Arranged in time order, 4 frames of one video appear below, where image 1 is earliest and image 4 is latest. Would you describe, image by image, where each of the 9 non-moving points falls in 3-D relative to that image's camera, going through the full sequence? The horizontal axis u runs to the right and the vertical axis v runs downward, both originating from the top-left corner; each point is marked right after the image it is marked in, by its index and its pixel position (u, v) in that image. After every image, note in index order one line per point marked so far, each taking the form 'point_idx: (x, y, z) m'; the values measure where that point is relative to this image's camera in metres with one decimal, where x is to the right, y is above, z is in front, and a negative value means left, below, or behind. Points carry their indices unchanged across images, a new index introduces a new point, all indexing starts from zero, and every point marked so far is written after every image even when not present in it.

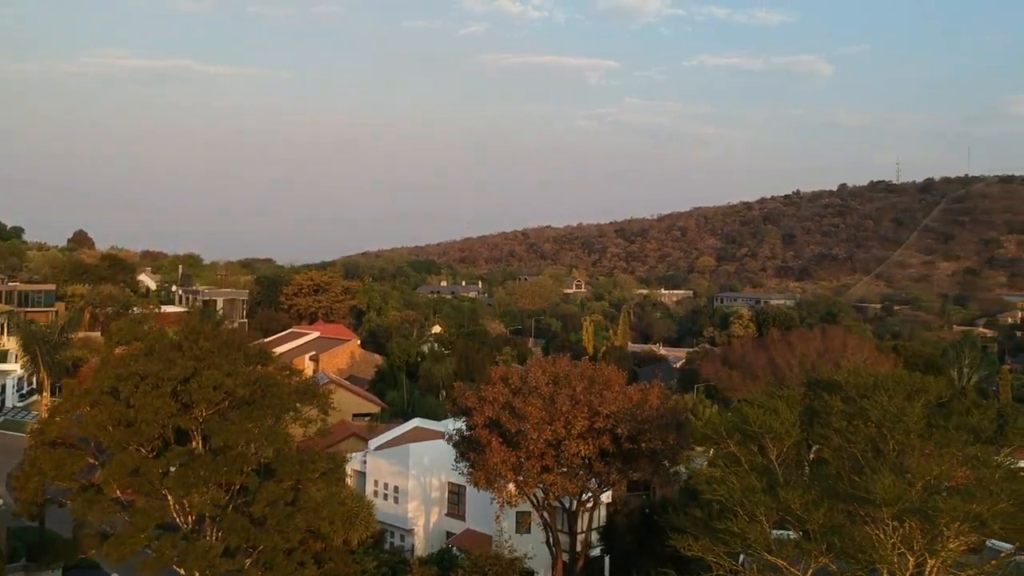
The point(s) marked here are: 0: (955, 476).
0: (+6.4, -2.7, +14.4) m
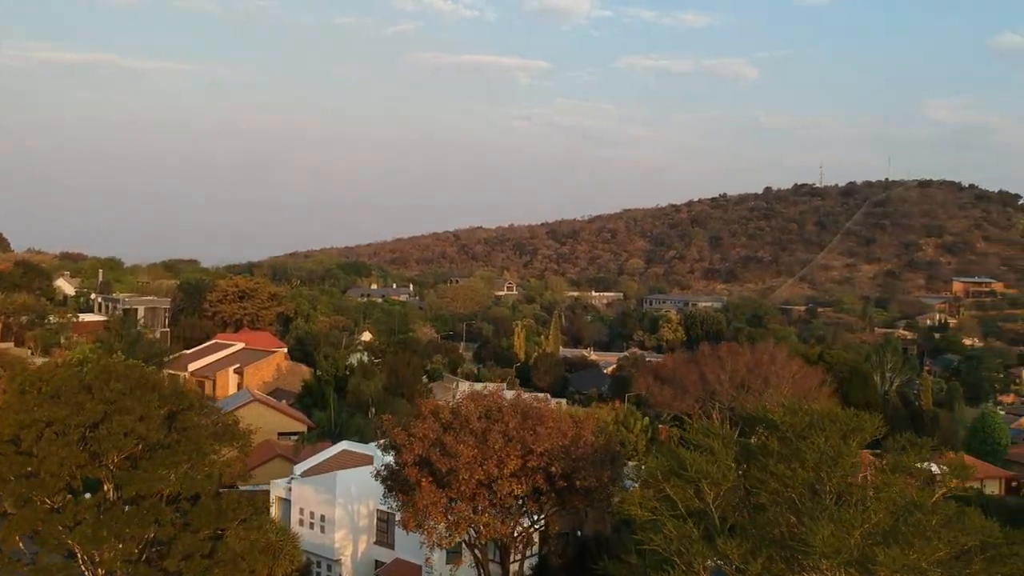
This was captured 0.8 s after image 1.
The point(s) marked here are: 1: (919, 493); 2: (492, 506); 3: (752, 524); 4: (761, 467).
0: (+5.4, -3.3, +14.2) m
1: (+6.1, -3.1, +15.0) m
2: (-0.4, -4.0, +18.5) m
3: (+3.6, -3.5, +15.0) m
4: (+3.9, -2.8, +15.8) m
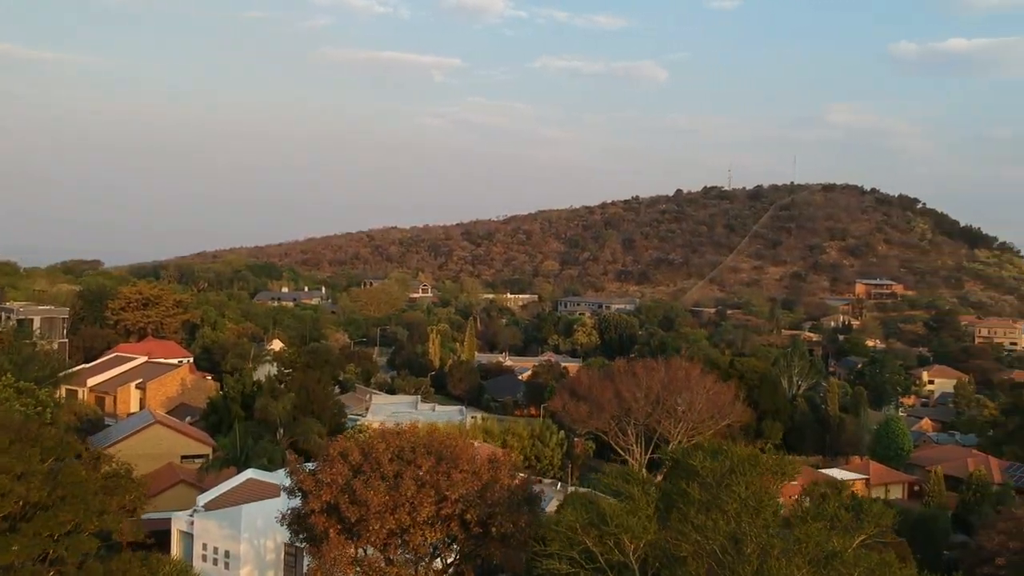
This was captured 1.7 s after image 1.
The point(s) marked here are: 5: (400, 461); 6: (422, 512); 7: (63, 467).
0: (+4.2, -4.0, +13.9) m
1: (+4.9, -3.8, +14.8) m
2: (-1.9, -4.7, +17.7) m
3: (+2.3, -4.2, +14.6) m
4: (+2.6, -3.5, +15.3) m
5: (-2.1, -3.2, +18.5) m
6: (-1.6, -3.9, +17.3) m
7: (-7.3, -2.9, +16.2) m
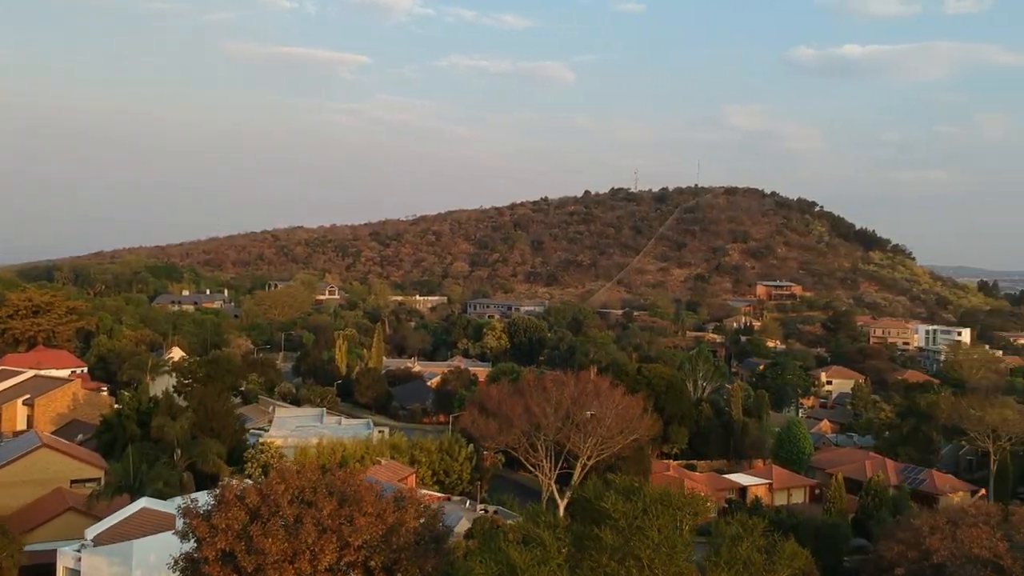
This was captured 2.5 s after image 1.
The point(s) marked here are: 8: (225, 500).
0: (+3.0, -4.6, +13.6) m
1: (+3.5, -4.4, +14.5) m
2: (-3.5, -5.3, +16.8) m
3: (+1.0, -4.8, +14.1) m
4: (+1.2, -4.1, +14.9) m
5: (-3.7, -3.8, +17.6) m
6: (-3.1, -4.5, +16.5) m
7: (-8.7, -3.5, +14.8) m
8: (-5.1, -3.8, +17.7) m
